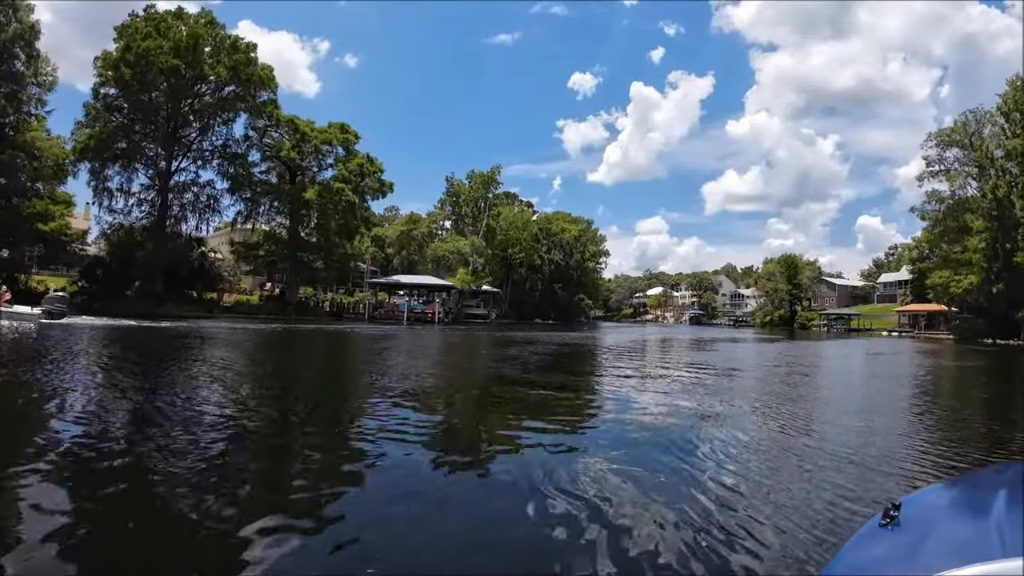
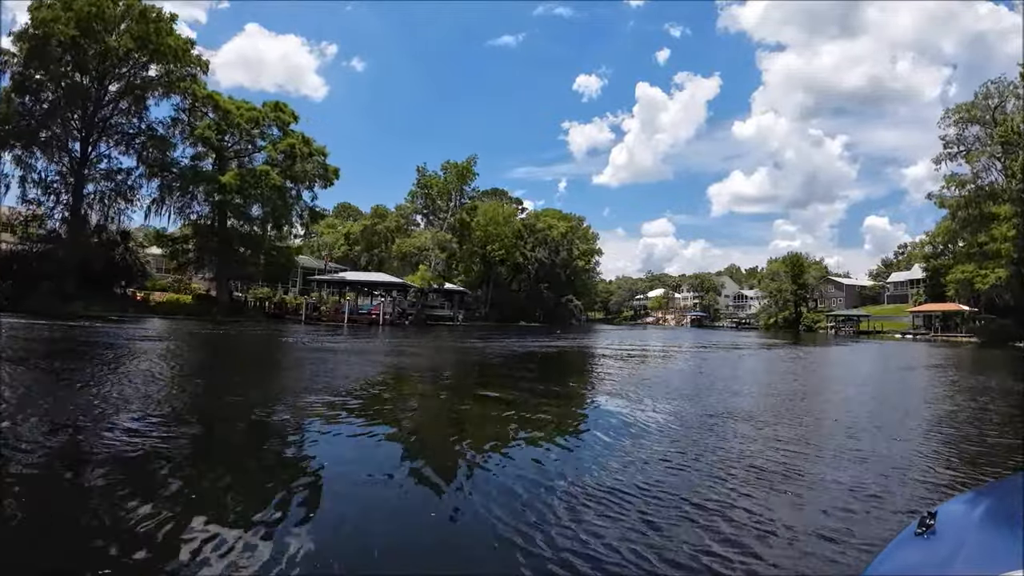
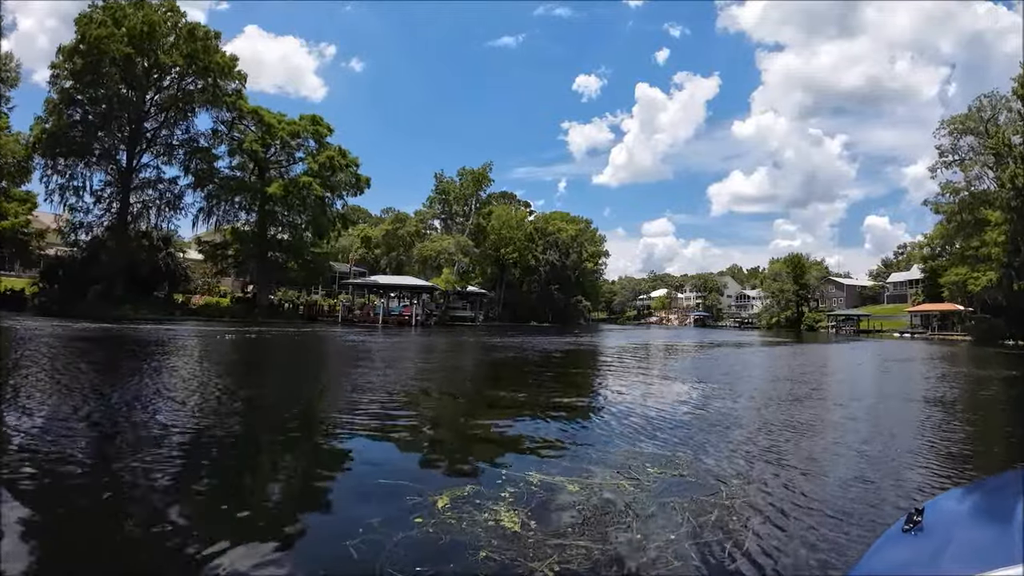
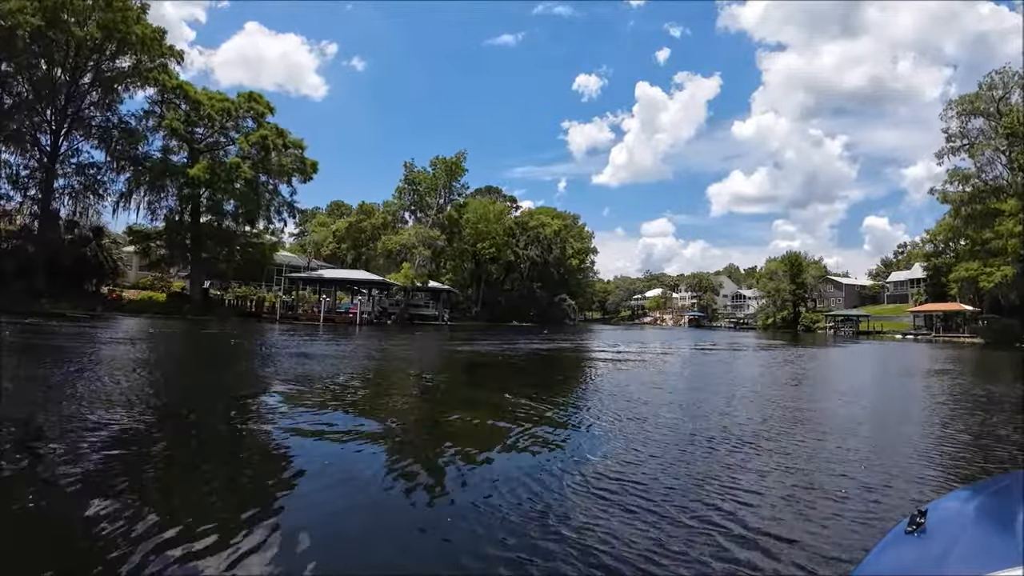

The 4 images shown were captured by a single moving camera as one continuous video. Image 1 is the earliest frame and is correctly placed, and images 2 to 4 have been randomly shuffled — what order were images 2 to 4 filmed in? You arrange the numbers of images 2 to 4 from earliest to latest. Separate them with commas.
3, 2, 4
